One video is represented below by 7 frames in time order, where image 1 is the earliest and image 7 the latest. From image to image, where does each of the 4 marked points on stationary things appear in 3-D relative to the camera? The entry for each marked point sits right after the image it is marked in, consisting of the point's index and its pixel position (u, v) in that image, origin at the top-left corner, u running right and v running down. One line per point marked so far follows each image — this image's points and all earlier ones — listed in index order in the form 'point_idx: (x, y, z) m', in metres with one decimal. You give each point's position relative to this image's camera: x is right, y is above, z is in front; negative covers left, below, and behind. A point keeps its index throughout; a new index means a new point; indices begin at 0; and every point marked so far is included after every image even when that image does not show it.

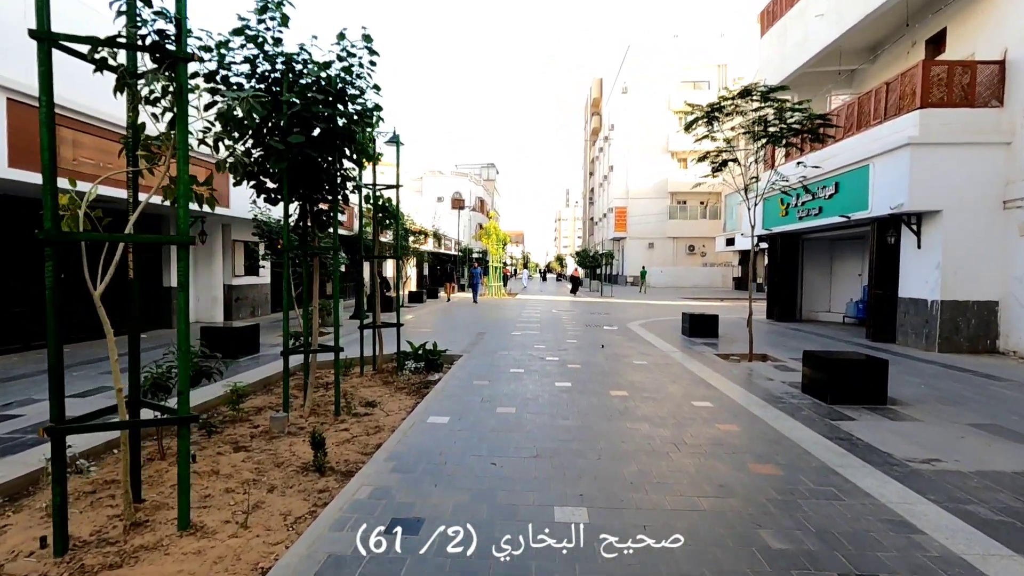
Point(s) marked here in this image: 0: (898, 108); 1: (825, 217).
0: (+7.6, +3.6, +10.6) m
1: (+7.6, +1.7, +12.9) m
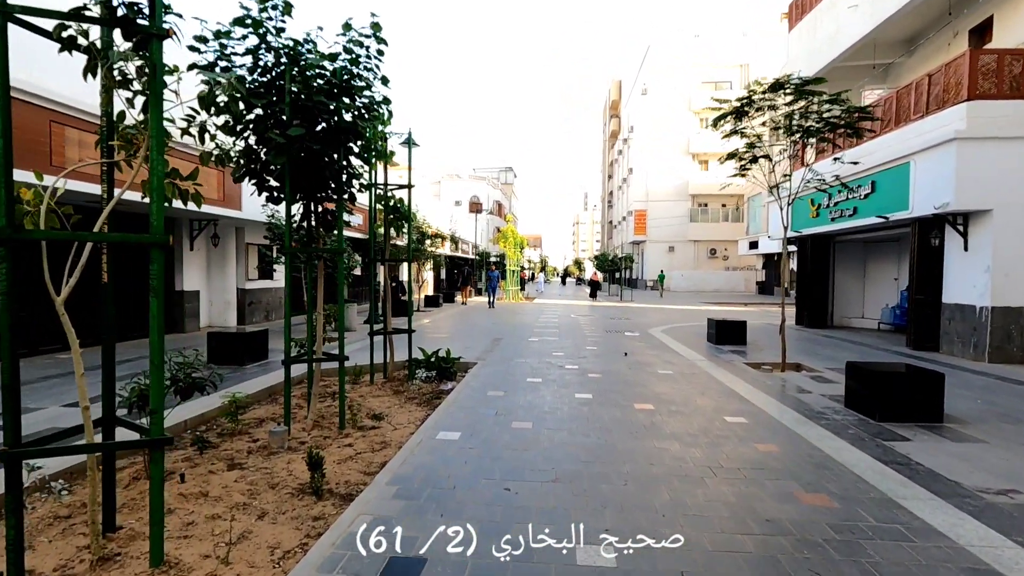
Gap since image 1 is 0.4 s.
0: (+8.0, +3.5, +9.9) m
1: (+8.0, +1.6, +12.2) m
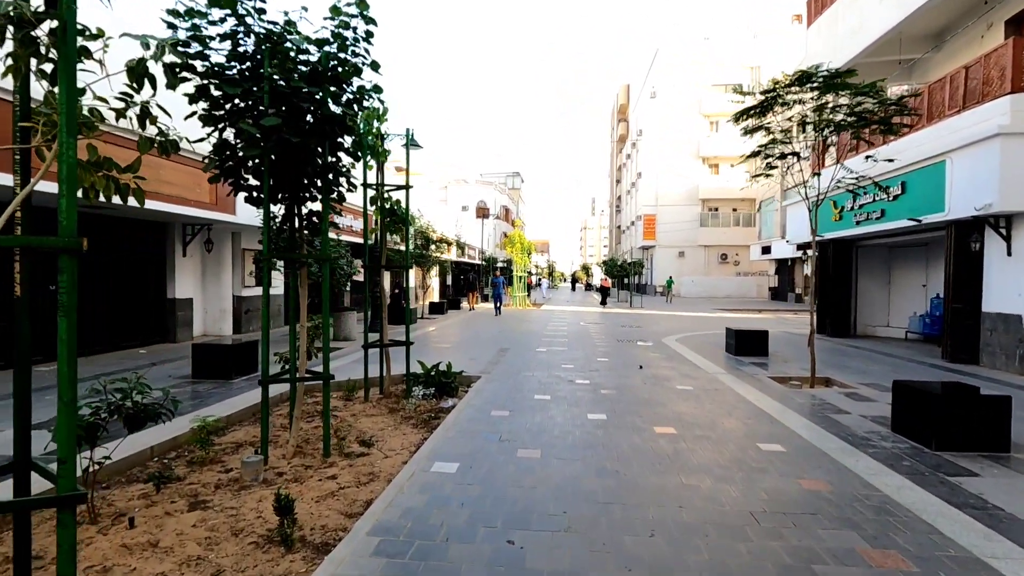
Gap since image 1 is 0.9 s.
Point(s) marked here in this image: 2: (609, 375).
0: (+8.1, +3.3, +9.2) m
1: (+8.2, +1.5, +11.5) m
2: (+1.6, -1.5, +8.9) m
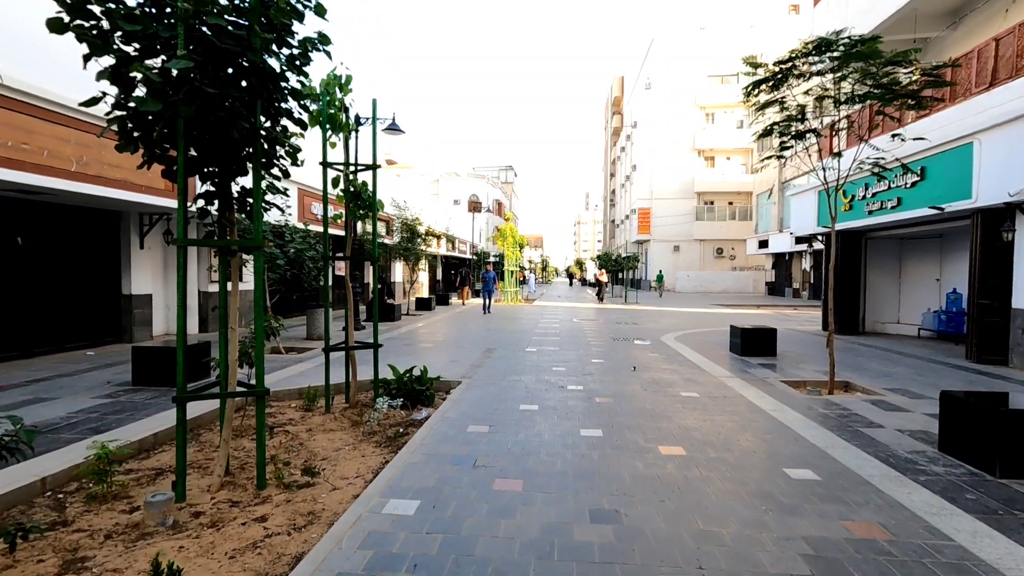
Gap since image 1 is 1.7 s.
0: (+7.8, +3.4, +8.3) m
1: (+7.9, +1.6, +10.6) m
2: (+1.4, -1.4, +8.0) m
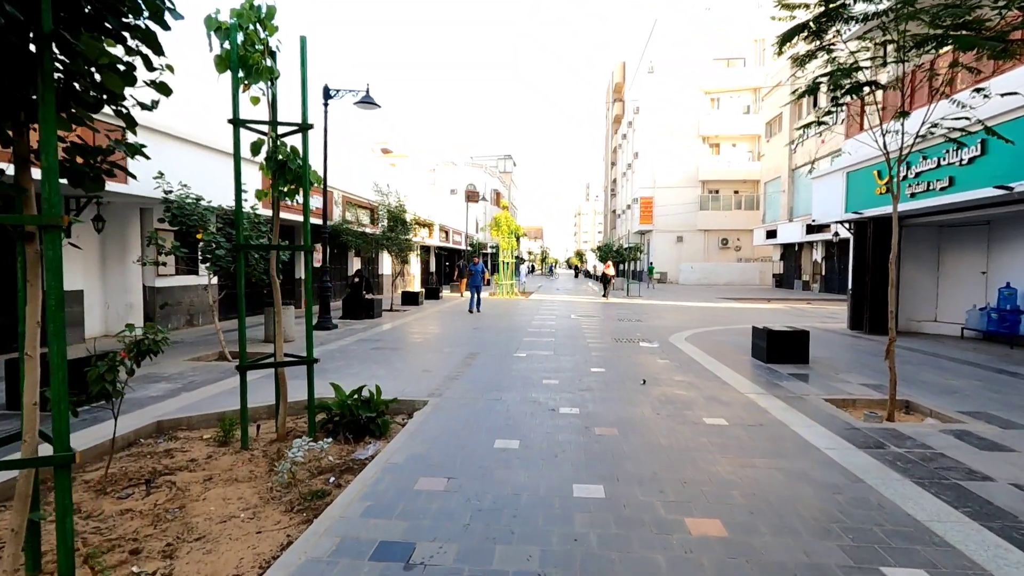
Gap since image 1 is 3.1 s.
0: (+7.6, +3.5, +6.7) m
1: (+7.6, +1.7, +9.1) m
2: (+1.1, -1.3, +6.5) m
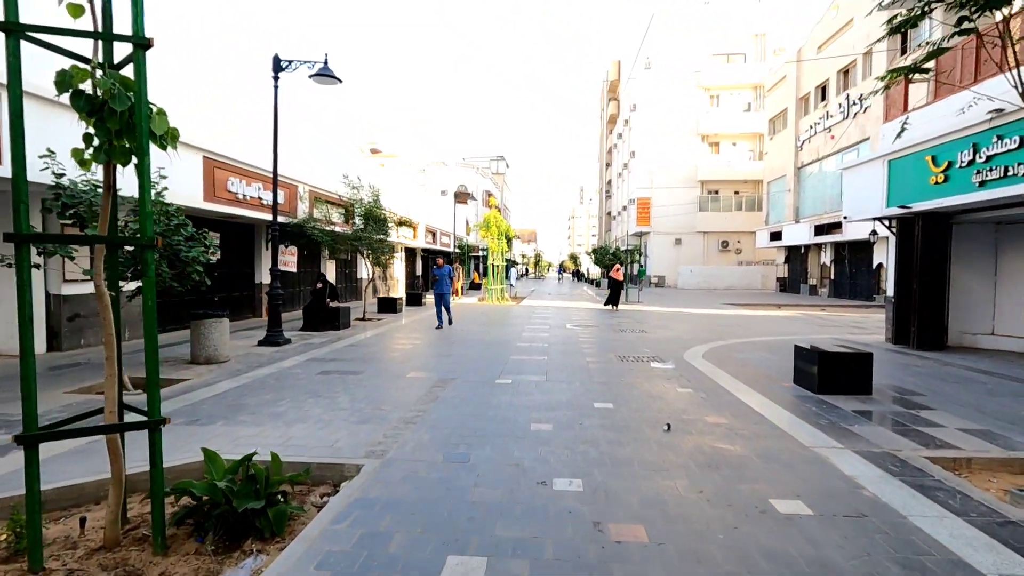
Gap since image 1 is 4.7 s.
0: (+7.4, +3.4, +4.9) m
1: (+7.4, +1.5, +7.2) m
2: (+0.9, -1.4, +4.6) m
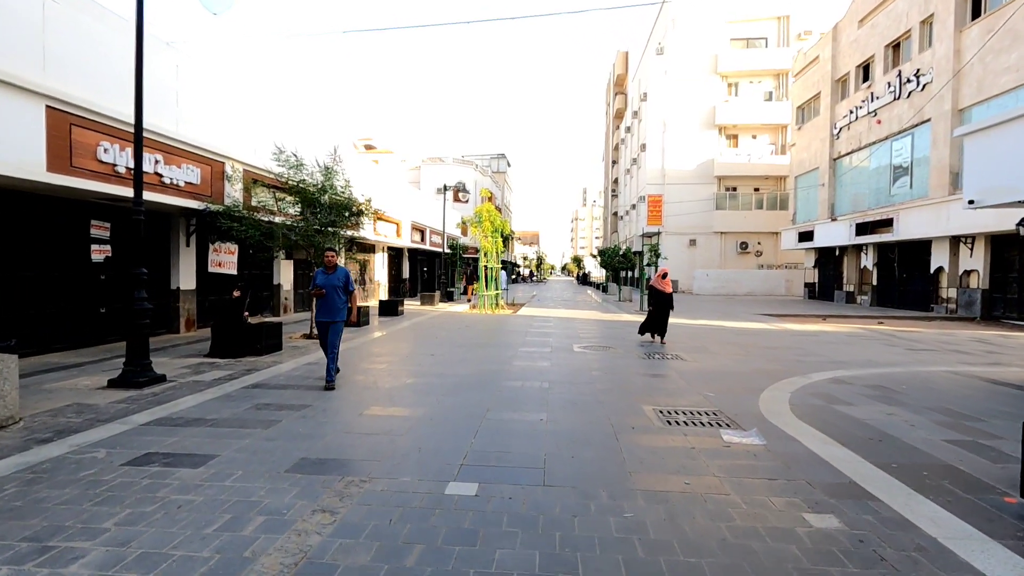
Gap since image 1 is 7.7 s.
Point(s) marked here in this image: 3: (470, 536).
0: (+7.1, +3.2, +1.3) m
1: (+7.1, +1.3, +3.6) m
2: (+0.6, -1.6, +1.0) m
3: (-0.2, -1.5, +3.3) m
